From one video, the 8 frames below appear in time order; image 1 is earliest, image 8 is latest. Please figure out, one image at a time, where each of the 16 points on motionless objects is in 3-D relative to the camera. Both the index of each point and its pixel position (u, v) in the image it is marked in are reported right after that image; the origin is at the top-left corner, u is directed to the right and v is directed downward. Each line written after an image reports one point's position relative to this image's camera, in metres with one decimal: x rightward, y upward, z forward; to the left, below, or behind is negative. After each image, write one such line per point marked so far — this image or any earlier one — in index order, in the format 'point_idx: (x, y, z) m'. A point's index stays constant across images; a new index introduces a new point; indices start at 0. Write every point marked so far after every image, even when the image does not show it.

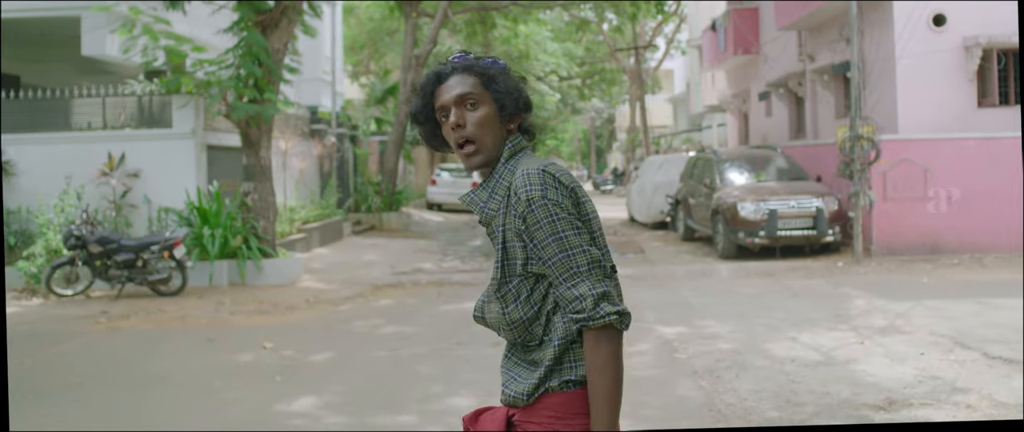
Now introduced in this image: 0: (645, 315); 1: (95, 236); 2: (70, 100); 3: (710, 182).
0: (+1.2, -0.9, +8.5) m
1: (-4.6, -0.2, +10.3) m
2: (-5.6, +1.5, +11.8) m
3: (+3.0, +0.5, +14.0) m
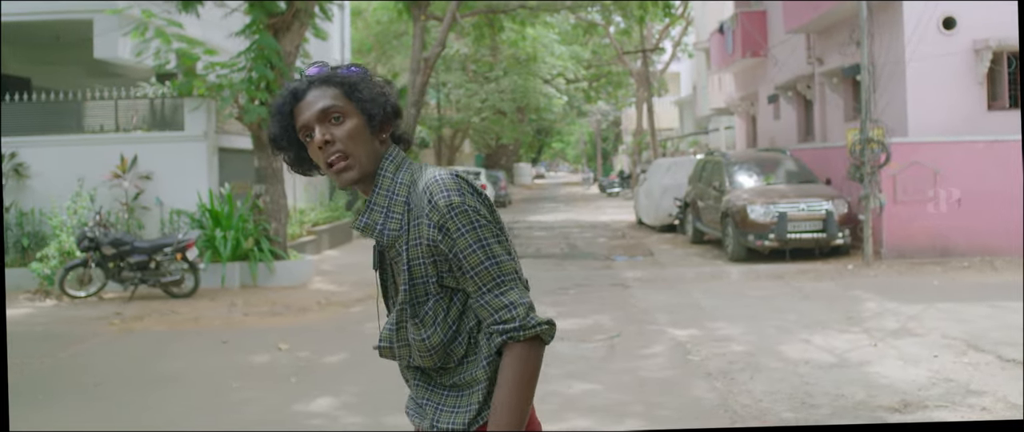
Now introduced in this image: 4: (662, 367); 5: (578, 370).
0: (+1.3, -0.9, +8.5) m
1: (-4.5, -0.2, +10.3) m
2: (-5.5, +1.5, +11.9) m
3: (+3.1, +0.5, +14.0) m
4: (+1.1, -1.1, +6.5) m
5: (+0.5, -1.1, +6.4) m
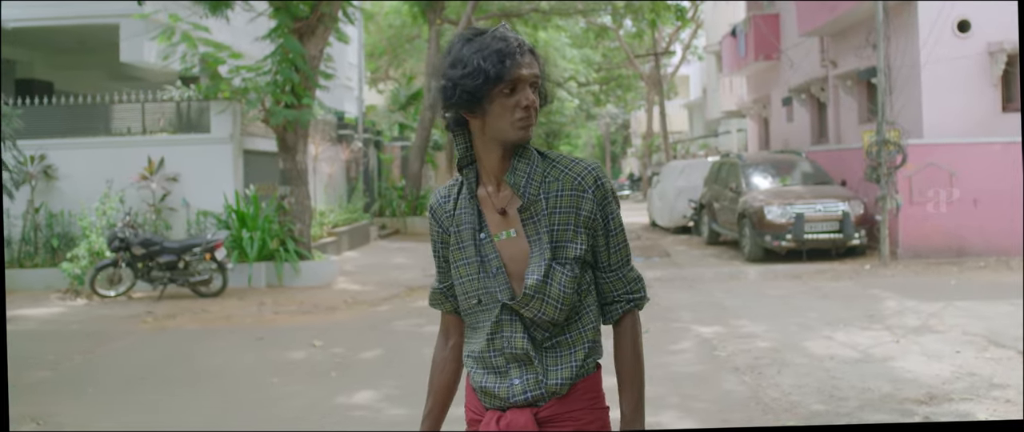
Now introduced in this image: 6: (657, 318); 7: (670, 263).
0: (+1.6, -0.9, +8.7) m
1: (-4.2, -0.2, +10.5) m
2: (-5.2, +1.4, +12.1) m
3: (+3.4, +0.5, +14.1) m
4: (+1.3, -1.0, +6.6) m
5: (+0.7, -1.1, +6.5) m
6: (+1.3, -0.9, +8.4) m
7: (+2.3, -0.7, +13.3) m
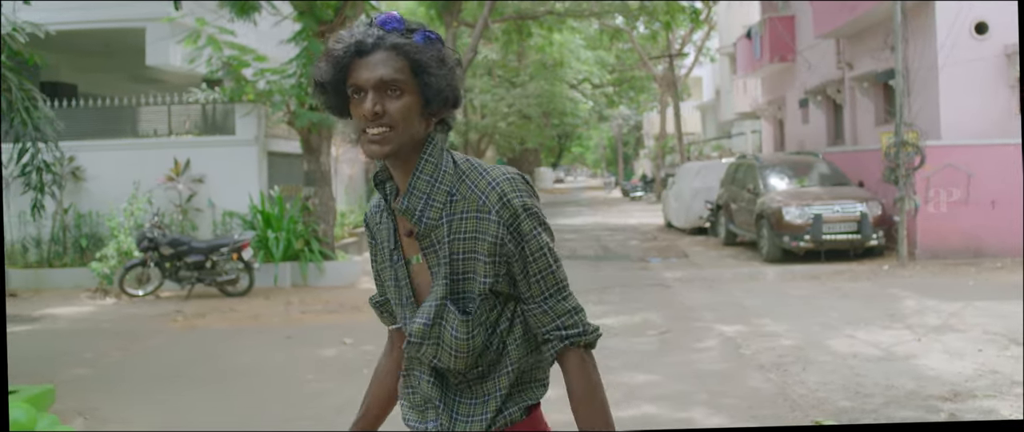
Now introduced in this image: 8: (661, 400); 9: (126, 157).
0: (+1.8, -0.9, +8.8) m
1: (-4.0, -0.3, +10.7) m
2: (-5.0, +1.4, +12.3) m
3: (+3.7, +0.4, +14.2) m
4: (+1.5, -1.0, +6.8) m
5: (+0.9, -1.1, +6.7) m
6: (+1.5, -0.9, +8.5) m
7: (+2.5, -0.7, +13.4) m
8: (+0.9, -1.1, +5.7) m
9: (-5.0, +0.8, +12.2) m
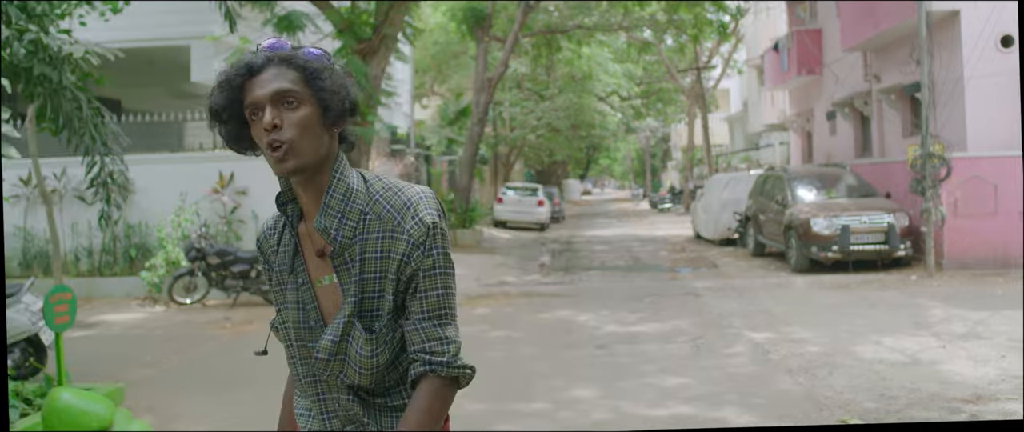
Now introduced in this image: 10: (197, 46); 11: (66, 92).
0: (+2.1, -1.0, +9.1) m
1: (-3.6, -0.4, +11.2) m
2: (-4.5, +1.3, +12.8) m
3: (+4.2, +0.3, +14.5) m
4: (+1.8, -1.1, +7.0) m
5: (+1.2, -1.1, +6.9) m
6: (+1.9, -1.0, +8.8) m
7: (+3.0, -0.8, +13.7) m
8: (+1.2, -1.2, +6.0) m
9: (-4.6, +0.6, +12.7) m
10: (-4.6, +2.5, +13.5) m
11: (-3.1, +0.9, +6.5) m
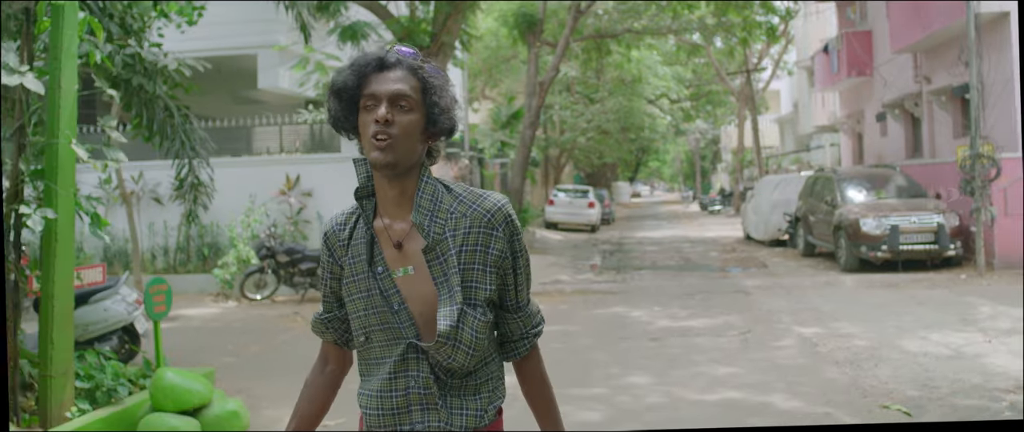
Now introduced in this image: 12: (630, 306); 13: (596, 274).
0: (+2.7, -1.0, +9.4) m
1: (-2.9, -0.4, +11.8) m
2: (-3.8, +1.3, +13.4) m
3: (+5.0, +0.3, +14.7) m
4: (+2.2, -1.1, +7.4) m
5: (+1.6, -1.1, +7.3) m
6: (+2.4, -1.0, +9.1) m
7: (+3.8, -0.9, +13.9) m
8: (+1.6, -1.2, +6.3) m
9: (-3.9, +0.6, +13.3) m
10: (-3.8, +2.5, +14.2) m
11: (-2.7, +0.9, +7.1) m
12: (+1.3, -1.0, +10.5) m
13: (+1.3, -0.9, +14.5) m
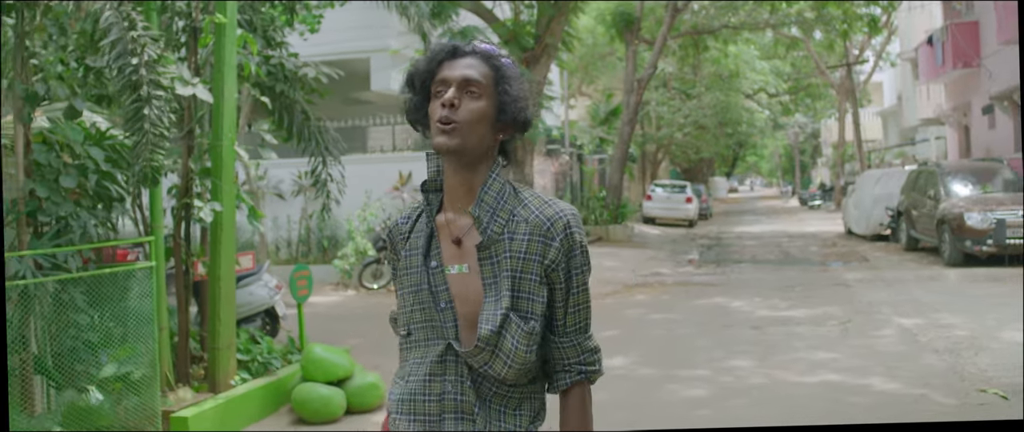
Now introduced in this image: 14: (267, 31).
0: (+3.8, -1.0, +9.6) m
1: (-1.5, -0.3, +12.5) m
2: (-2.2, +1.4, +14.3) m
3: (+6.6, +0.4, +14.6) m
4: (+3.1, -1.1, +7.6) m
5: (+2.5, -1.1, +7.6) m
6: (+3.5, -1.0, +9.3) m
7: (+5.4, -0.8, +14.0) m
8: (+2.4, -1.1, +6.7) m
9: (-2.3, +0.7, +14.2) m
10: (-2.2, +2.5, +15.0) m
11: (-1.8, +0.9, +7.9) m
12: (+2.5, -0.9, +10.8) m
13: (+2.9, -0.8, +14.9) m
14: (-2.0, +1.5, +7.8) m
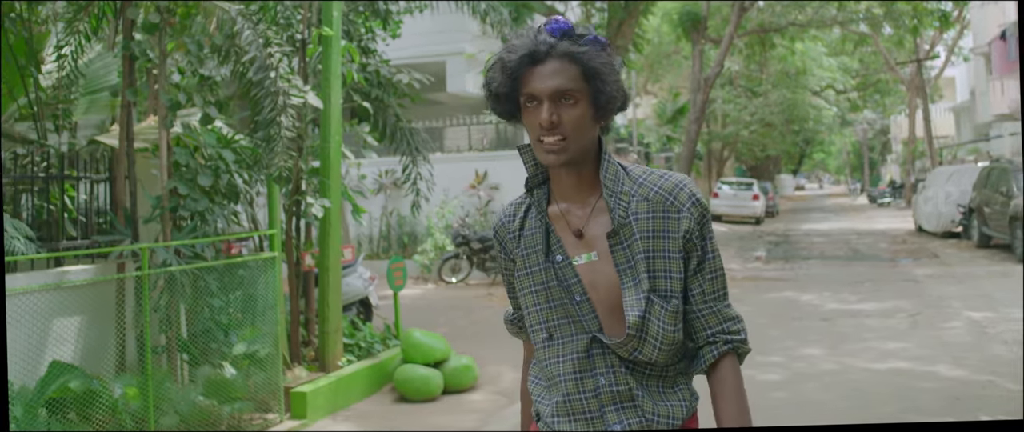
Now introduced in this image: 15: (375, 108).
0: (+4.6, -0.9, +9.8) m
1: (-0.5, -0.3, +13.1) m
2: (-1.1, +1.4, +14.9) m
3: (+7.8, +0.4, +14.6) m
4: (+3.8, -1.0, +7.9) m
5: (+3.2, -1.0, +7.9) m
6: (+4.3, -0.9, +9.6) m
7: (+6.5, -0.7, +14.1) m
8: (+3.0, -1.1, +7.0) m
9: (-1.2, +0.7, +14.8) m
10: (-1.0, +2.6, +15.6) m
11: (-1.1, +1.0, +8.5) m
12: (+3.4, -0.9, +11.1) m
13: (+4.1, -0.8, +15.1) m
14: (-1.3, +1.6, +8.3) m
15: (-1.2, +1.0, +8.5) m
